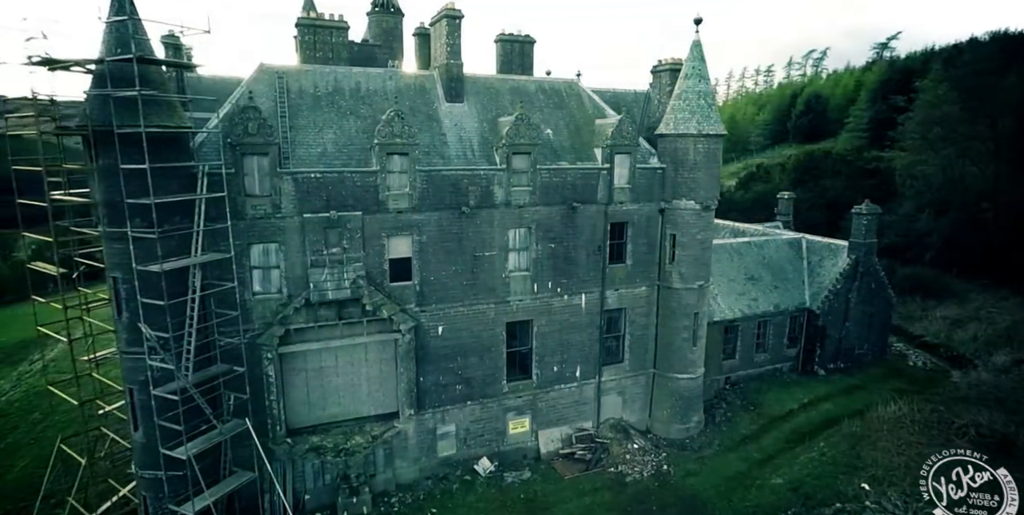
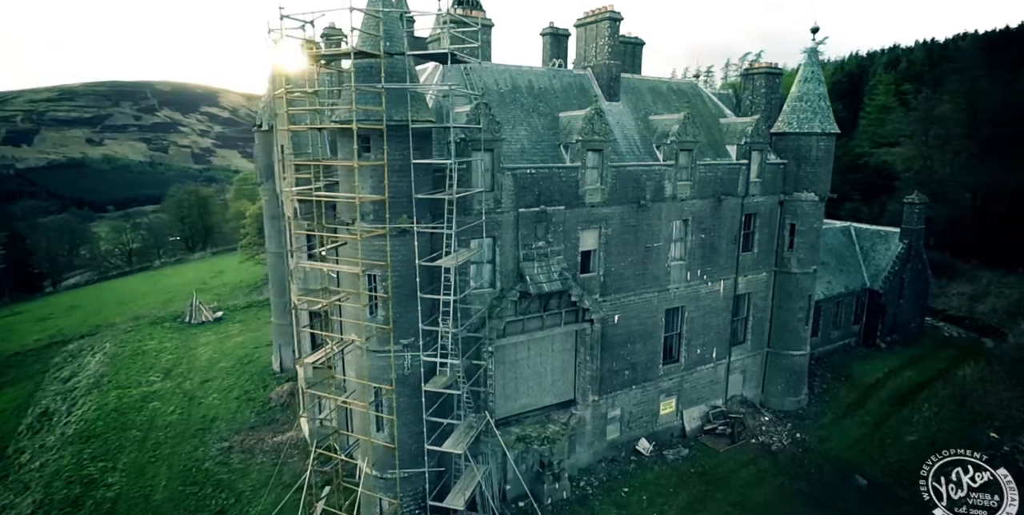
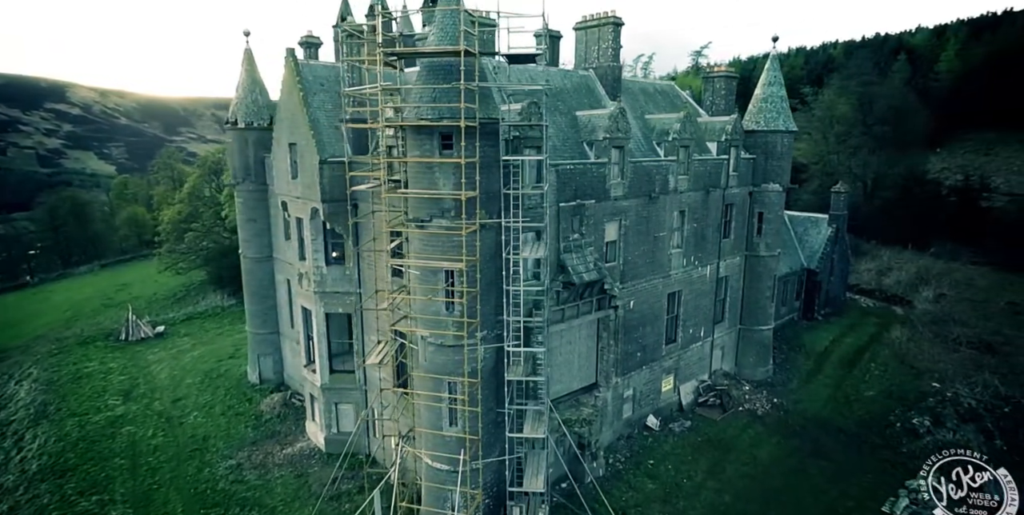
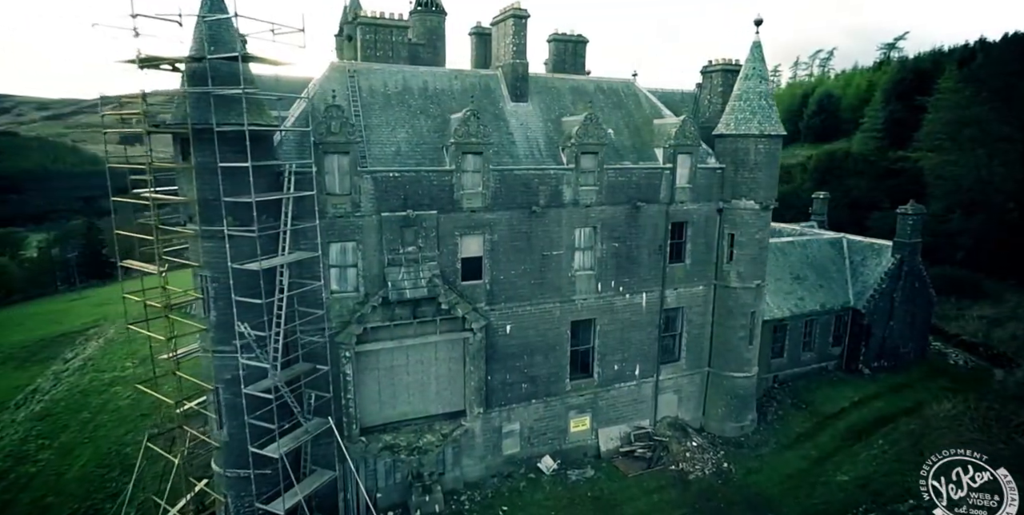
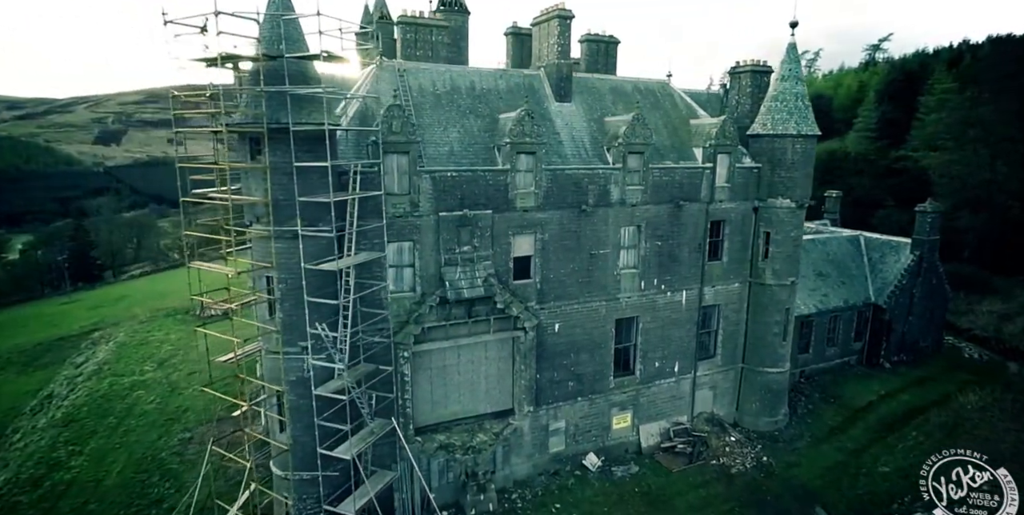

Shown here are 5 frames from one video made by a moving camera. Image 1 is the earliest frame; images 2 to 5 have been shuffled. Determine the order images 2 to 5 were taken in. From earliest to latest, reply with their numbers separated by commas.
4, 5, 2, 3
